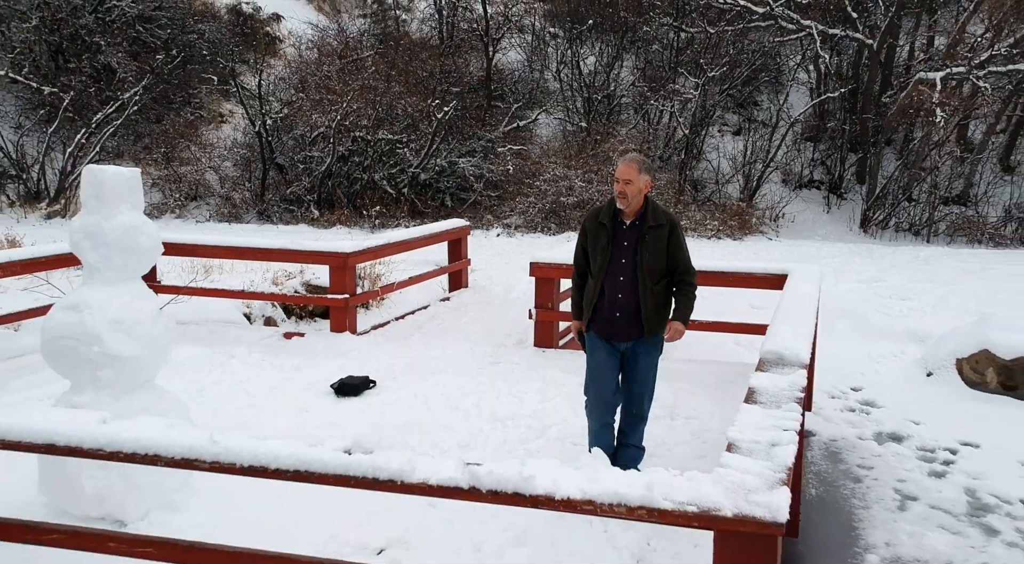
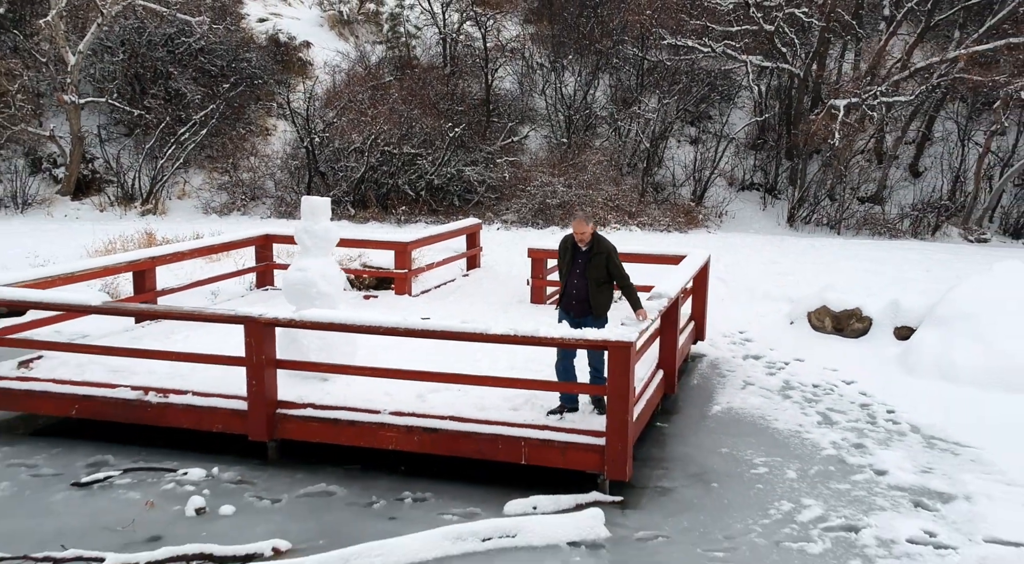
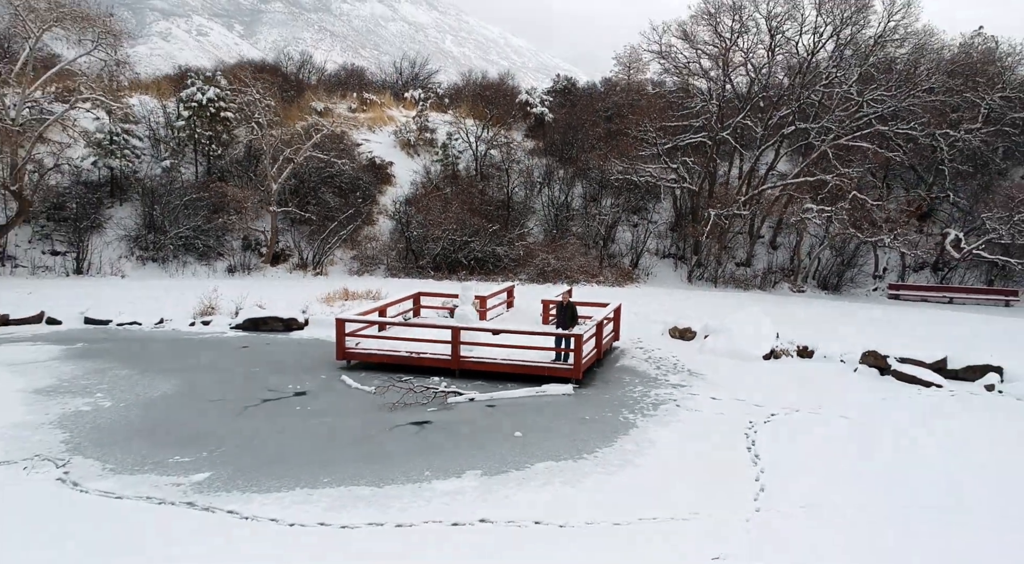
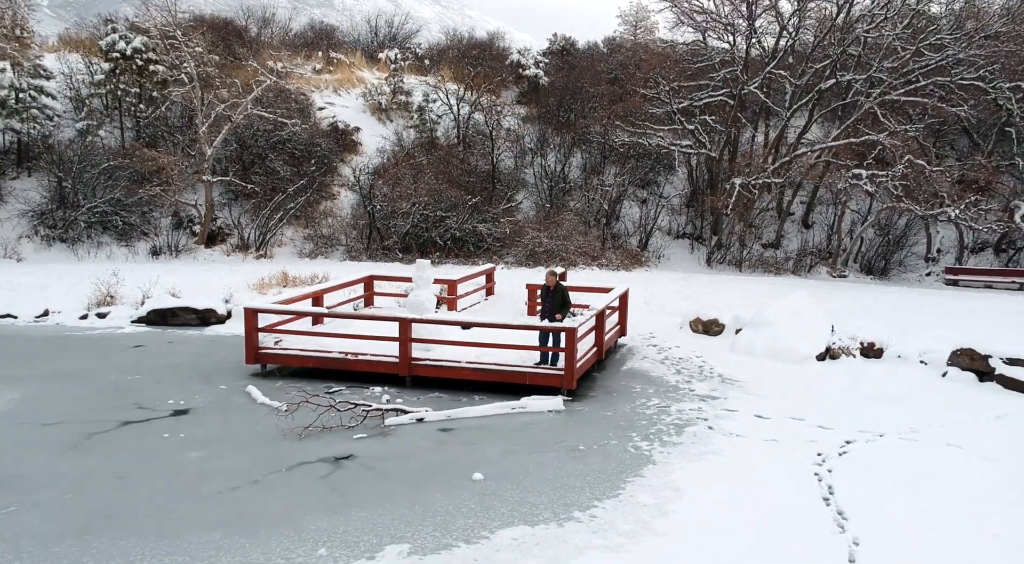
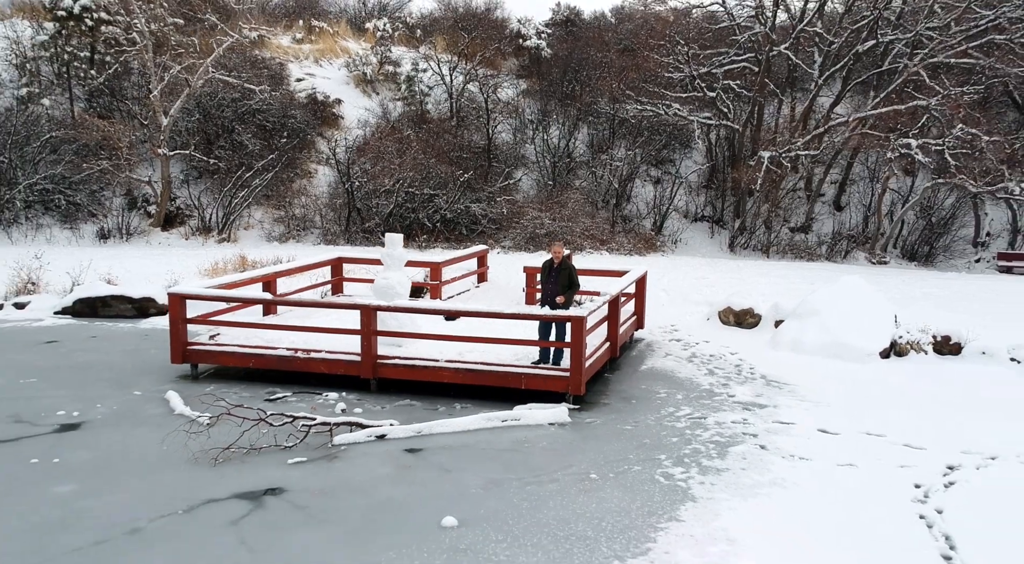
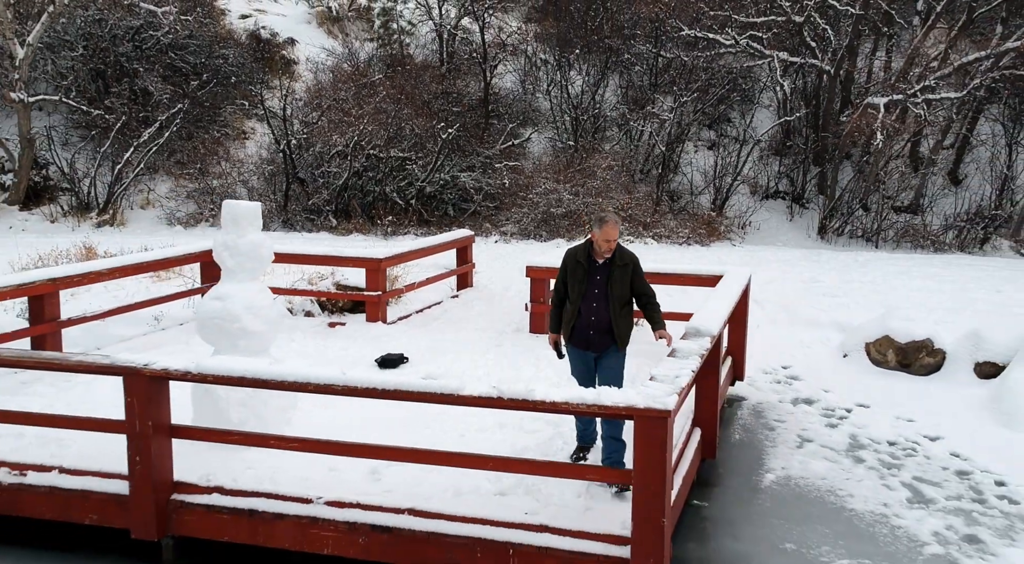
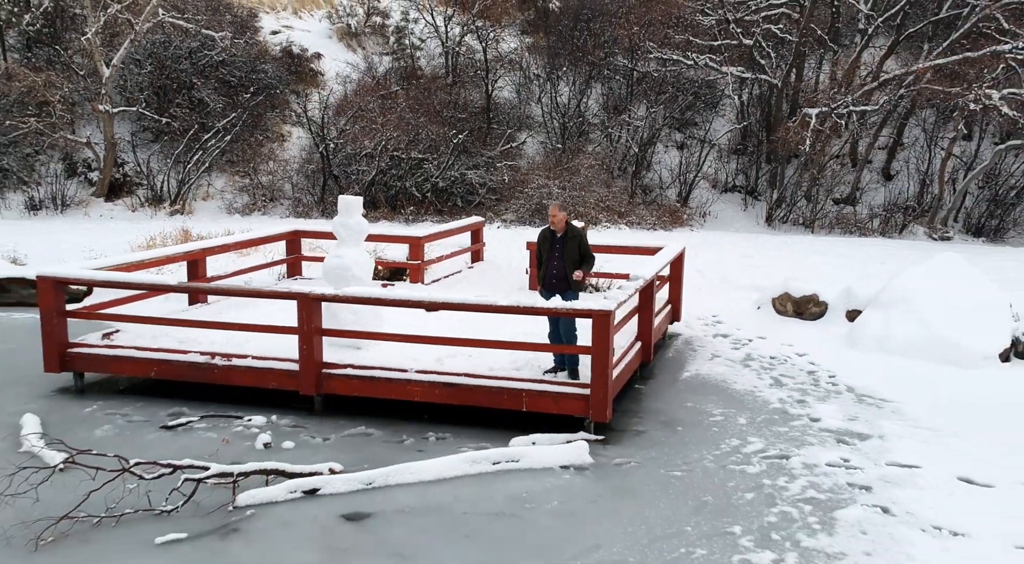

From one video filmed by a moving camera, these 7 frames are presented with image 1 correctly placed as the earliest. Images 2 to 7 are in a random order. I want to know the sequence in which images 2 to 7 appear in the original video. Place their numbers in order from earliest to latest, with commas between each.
6, 2, 7, 5, 4, 3
